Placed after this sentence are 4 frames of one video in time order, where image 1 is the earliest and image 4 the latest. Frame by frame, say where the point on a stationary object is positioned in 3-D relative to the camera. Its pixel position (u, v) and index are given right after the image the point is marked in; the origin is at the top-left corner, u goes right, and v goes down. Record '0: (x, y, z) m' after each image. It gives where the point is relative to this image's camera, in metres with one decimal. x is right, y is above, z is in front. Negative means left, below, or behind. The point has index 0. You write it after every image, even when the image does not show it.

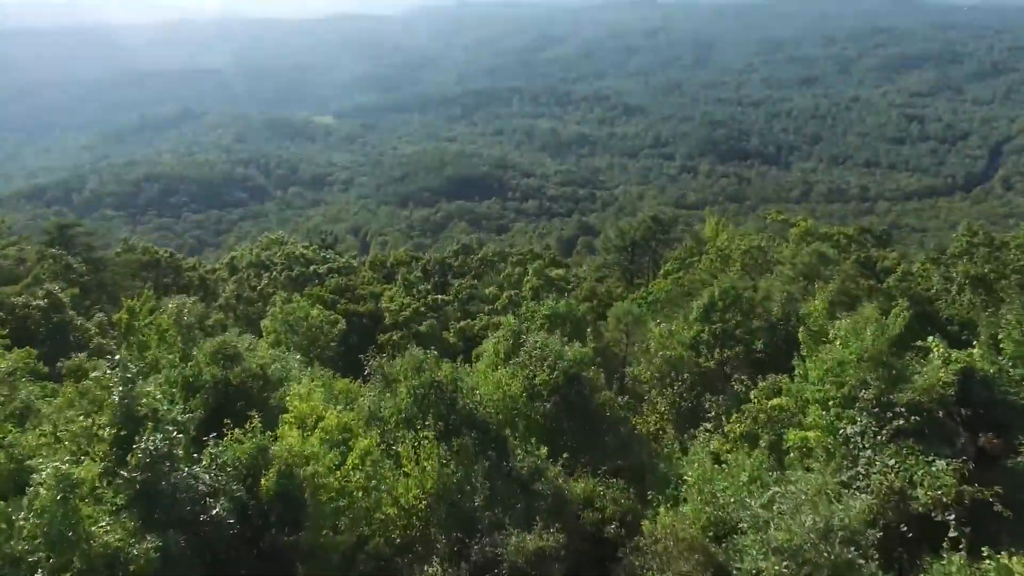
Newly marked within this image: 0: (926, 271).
0: (+4.8, +0.1, +8.3) m
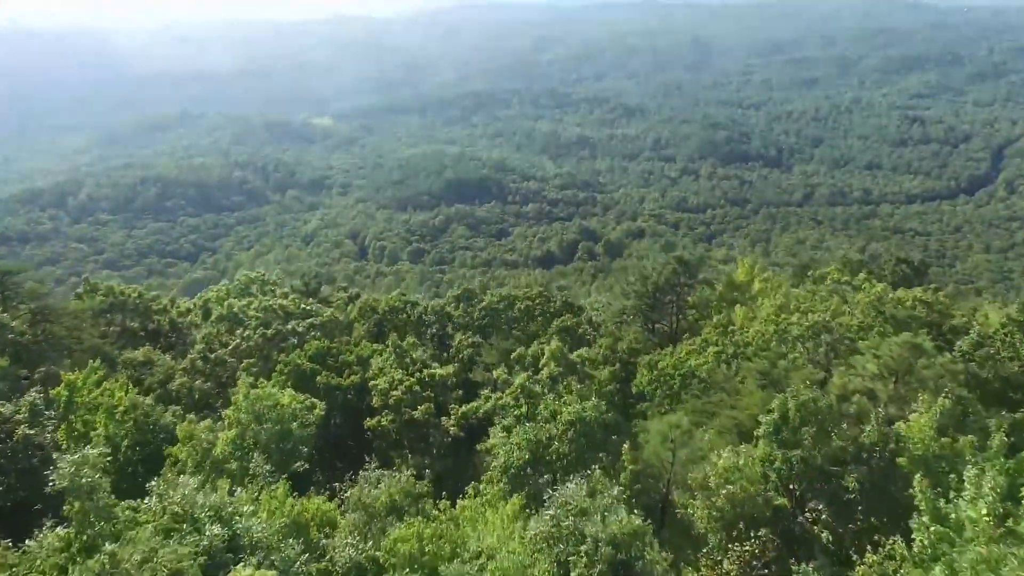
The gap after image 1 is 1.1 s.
0: (+4.9, -0.4, +7.2) m
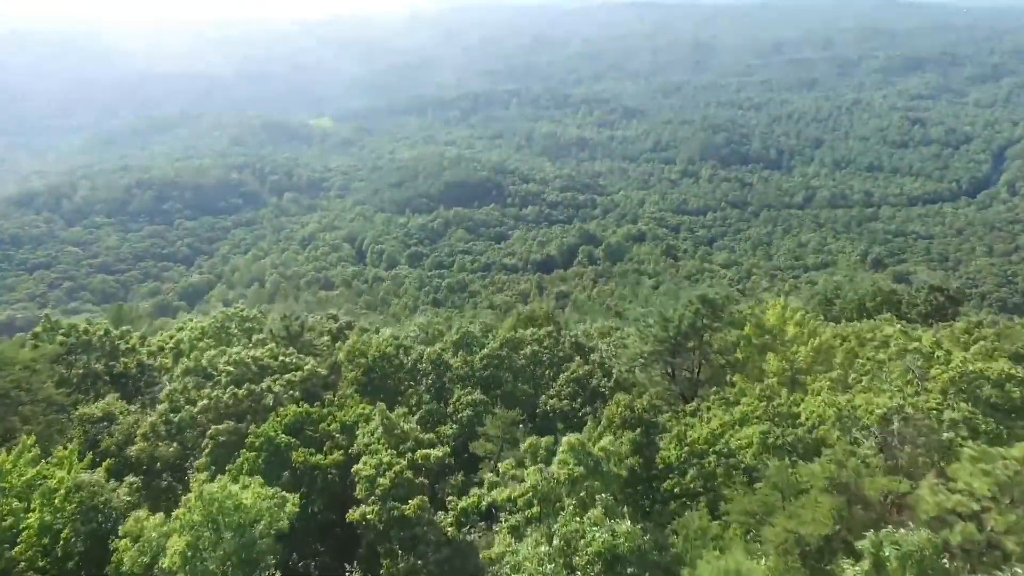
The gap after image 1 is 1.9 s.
0: (+4.9, -0.9, +6.3) m
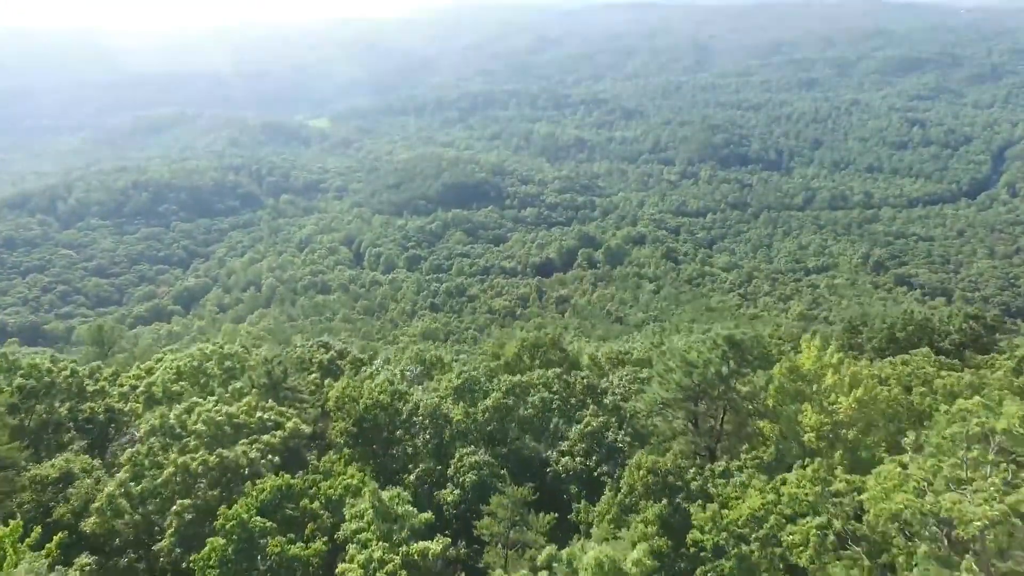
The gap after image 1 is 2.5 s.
0: (+5.0, -1.3, +5.6) m
